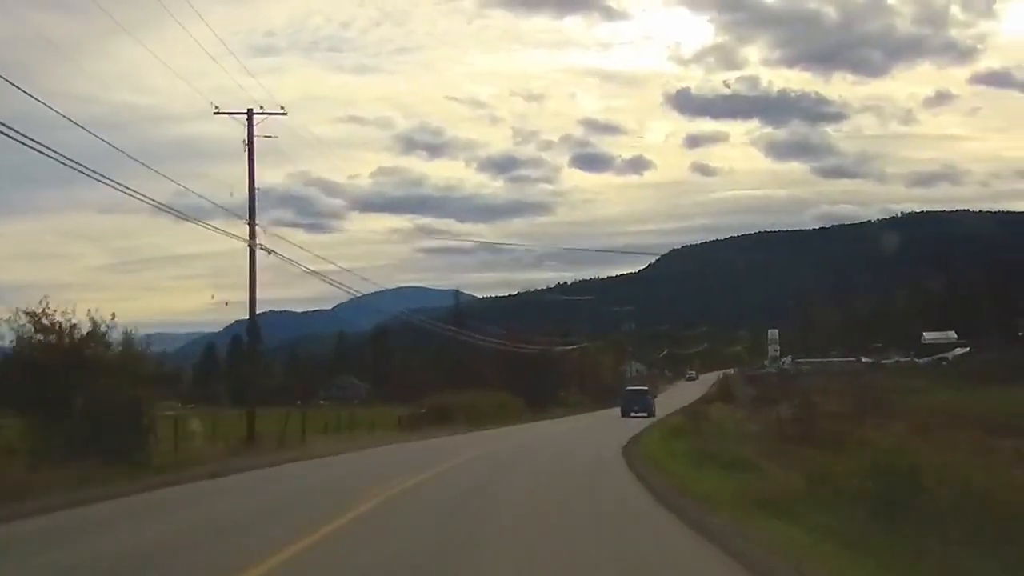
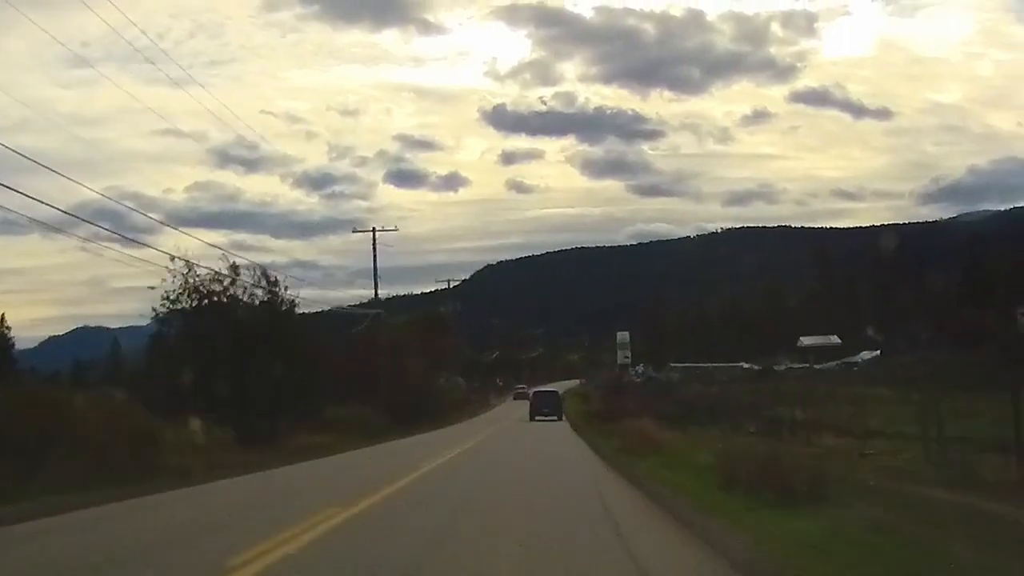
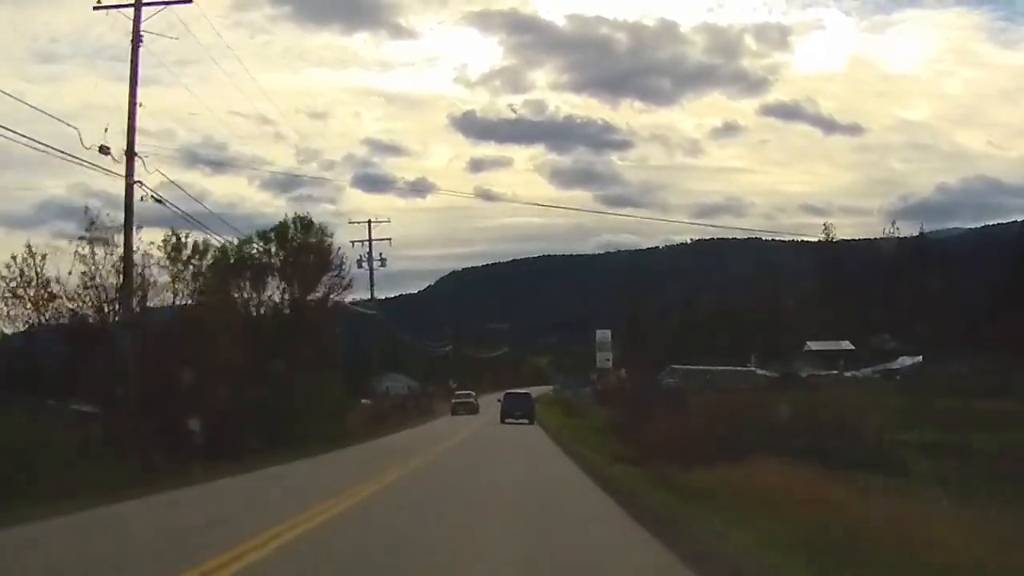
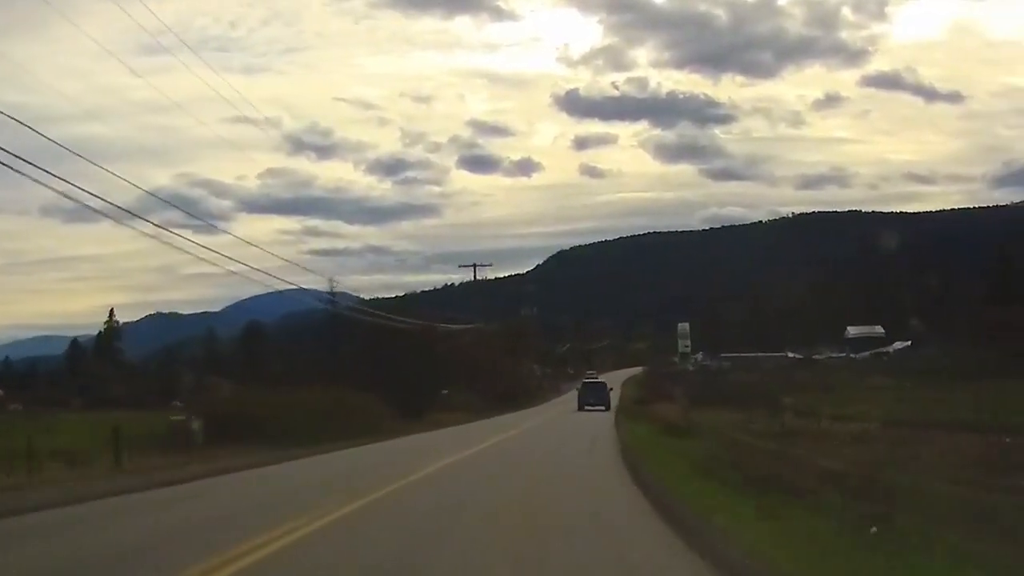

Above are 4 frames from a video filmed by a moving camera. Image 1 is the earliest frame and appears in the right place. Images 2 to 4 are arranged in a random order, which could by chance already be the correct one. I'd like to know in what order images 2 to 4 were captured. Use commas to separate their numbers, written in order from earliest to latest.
4, 2, 3
